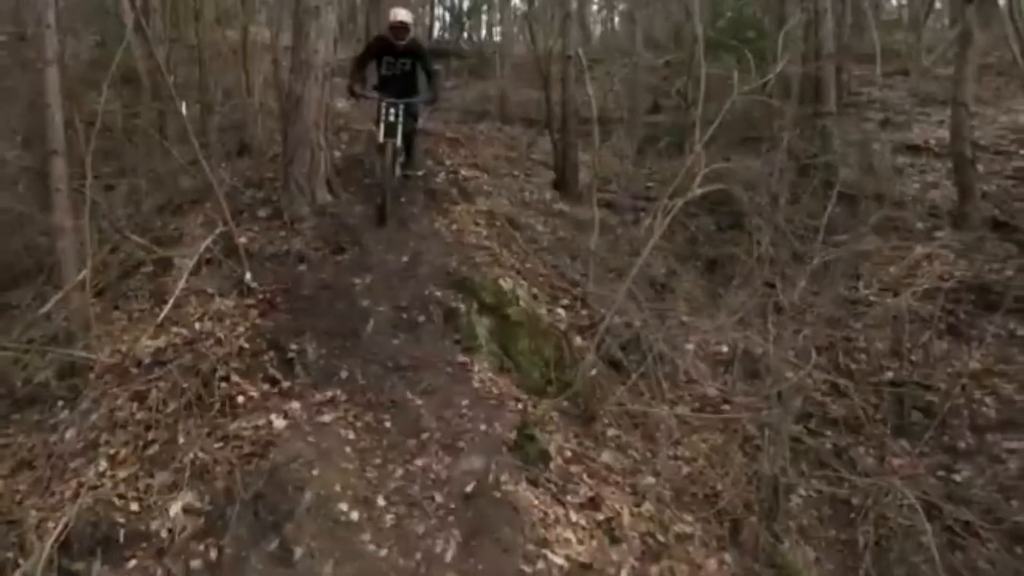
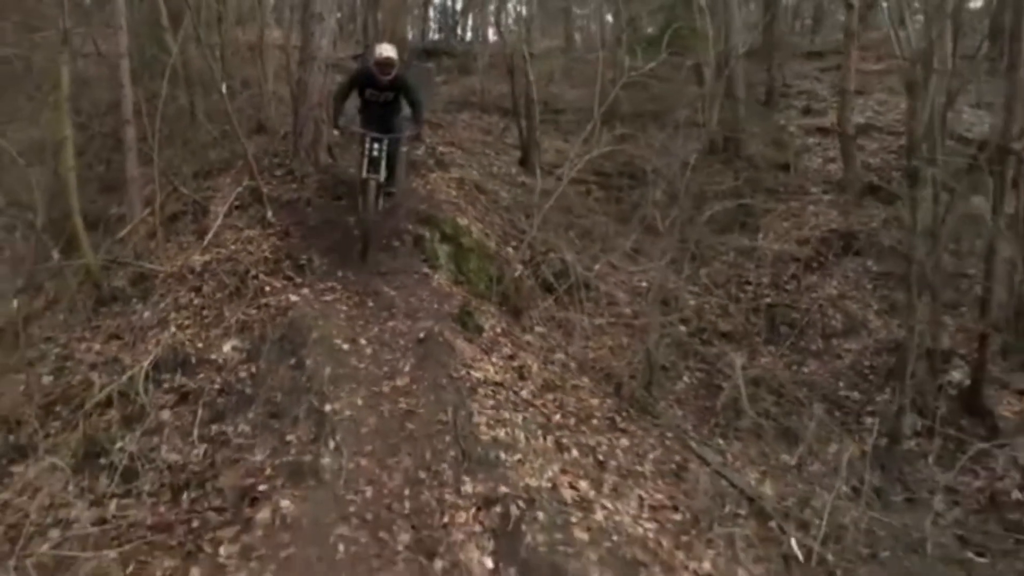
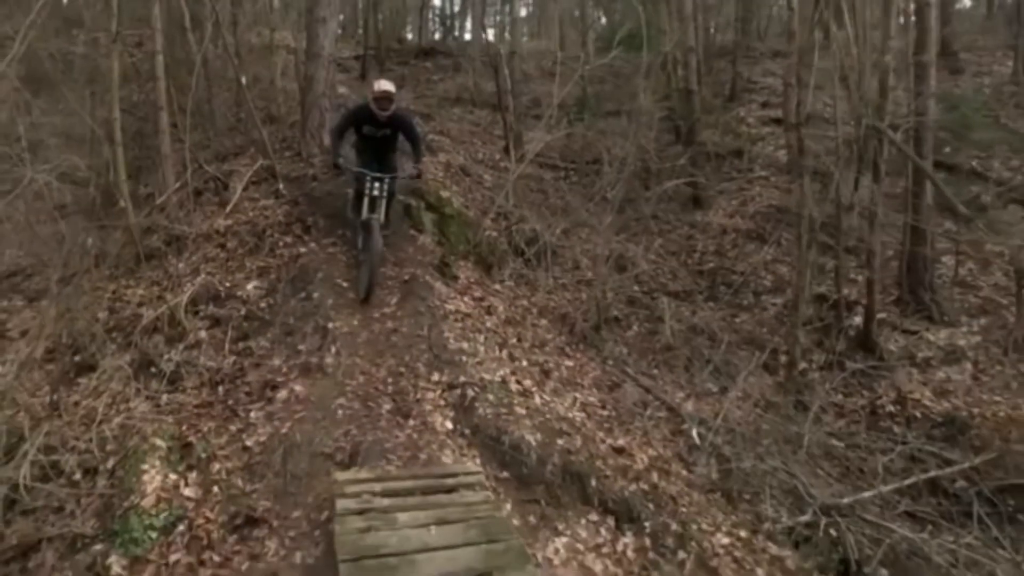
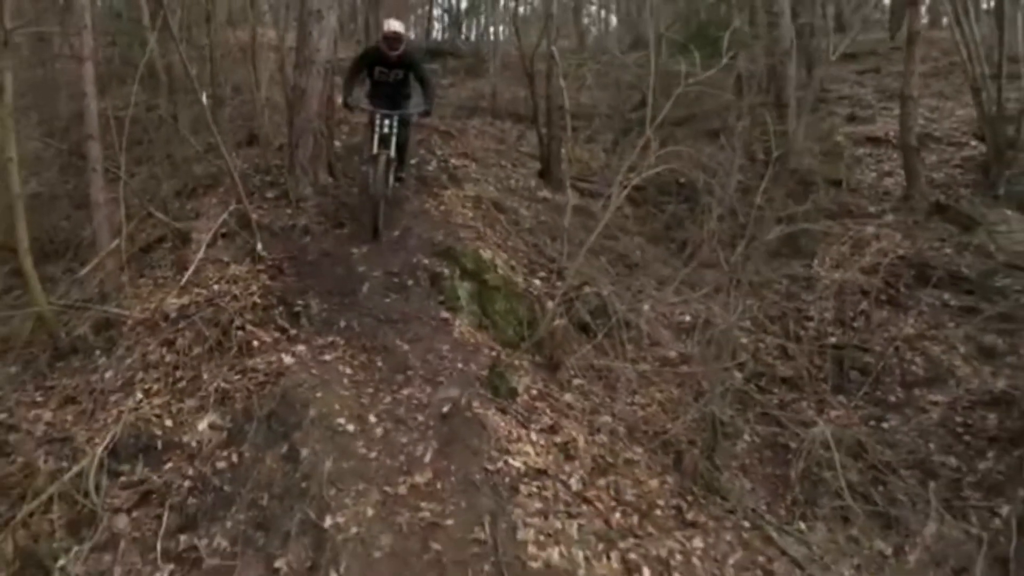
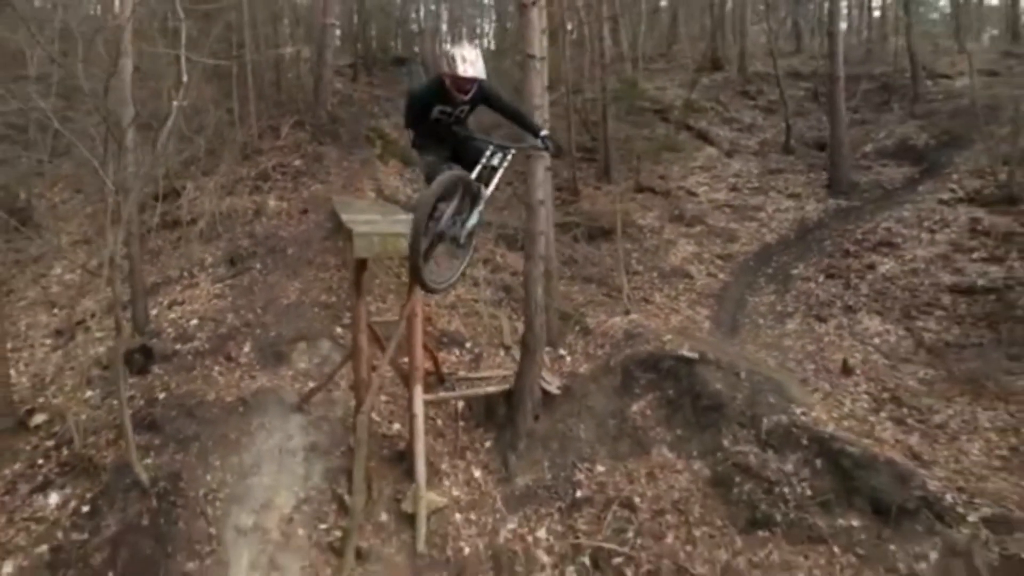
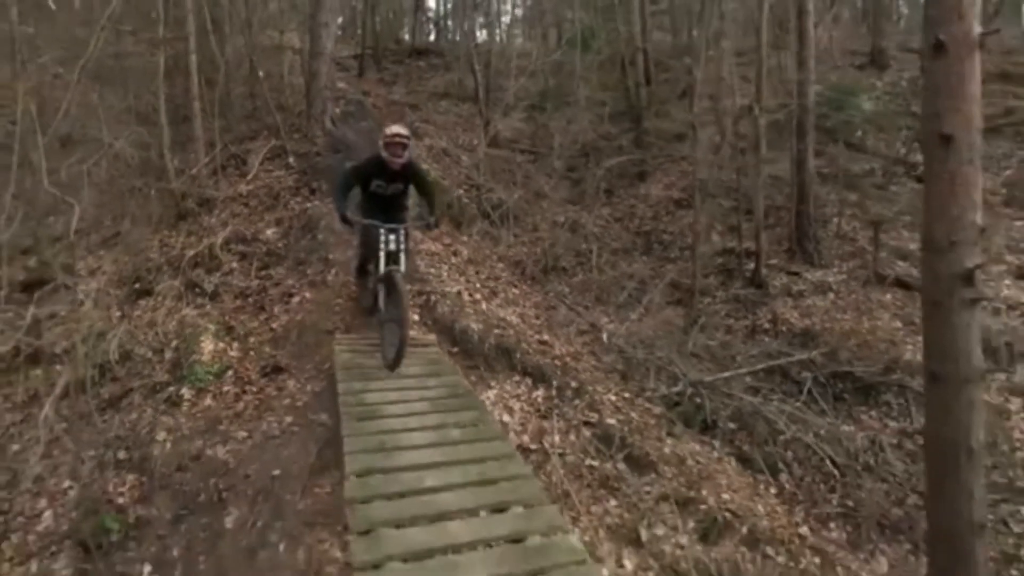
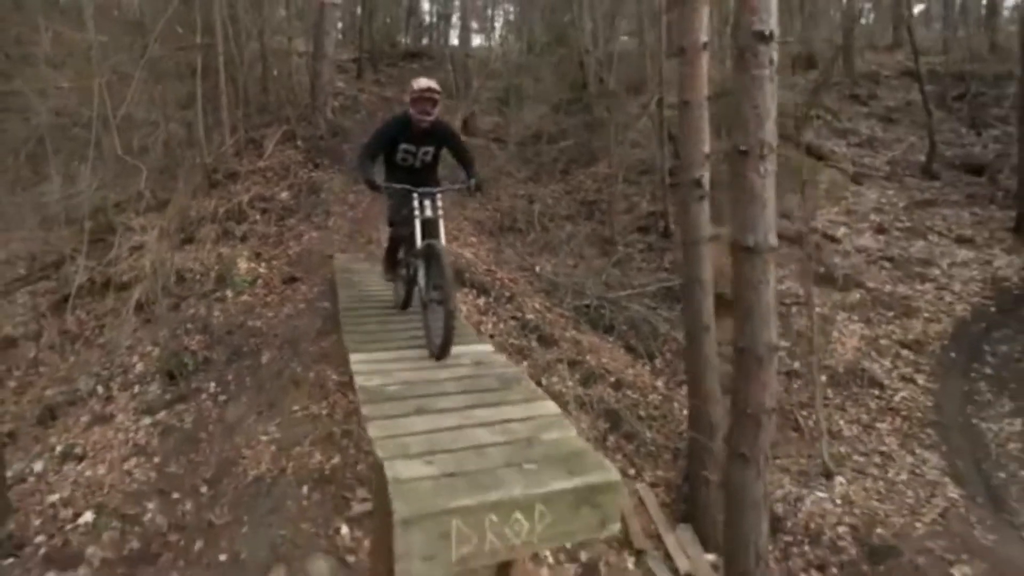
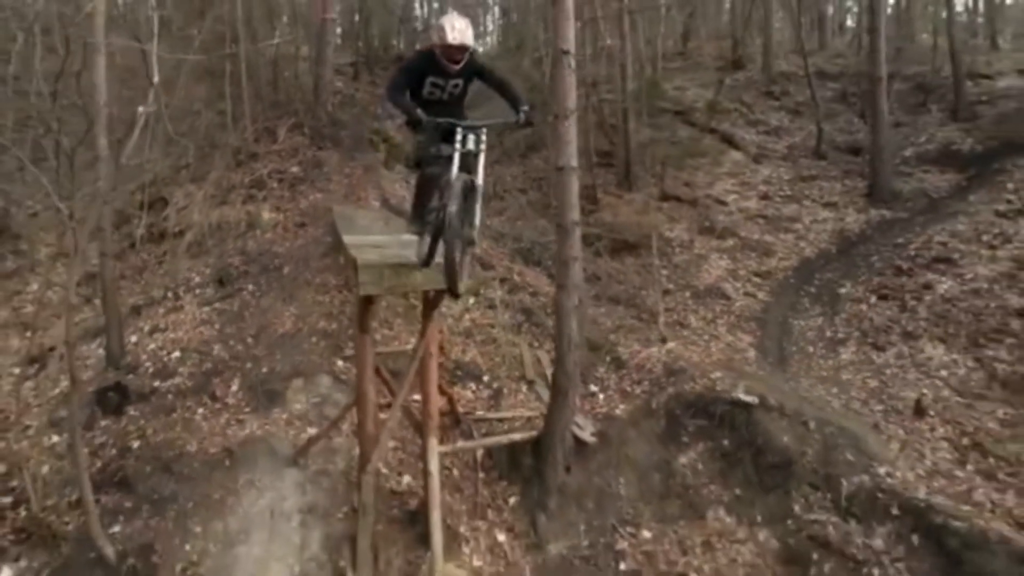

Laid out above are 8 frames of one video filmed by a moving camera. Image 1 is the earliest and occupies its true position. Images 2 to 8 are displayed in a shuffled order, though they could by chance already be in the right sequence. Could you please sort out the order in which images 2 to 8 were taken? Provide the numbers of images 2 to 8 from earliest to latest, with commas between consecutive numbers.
4, 2, 3, 6, 7, 8, 5
